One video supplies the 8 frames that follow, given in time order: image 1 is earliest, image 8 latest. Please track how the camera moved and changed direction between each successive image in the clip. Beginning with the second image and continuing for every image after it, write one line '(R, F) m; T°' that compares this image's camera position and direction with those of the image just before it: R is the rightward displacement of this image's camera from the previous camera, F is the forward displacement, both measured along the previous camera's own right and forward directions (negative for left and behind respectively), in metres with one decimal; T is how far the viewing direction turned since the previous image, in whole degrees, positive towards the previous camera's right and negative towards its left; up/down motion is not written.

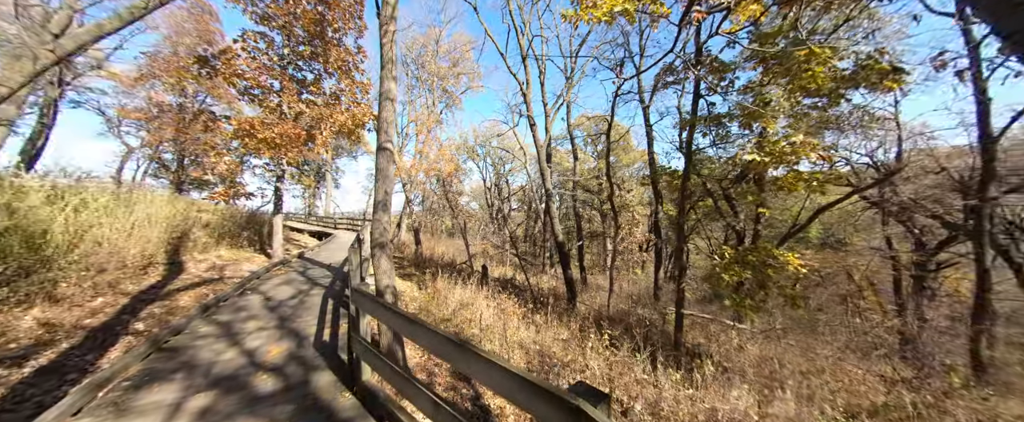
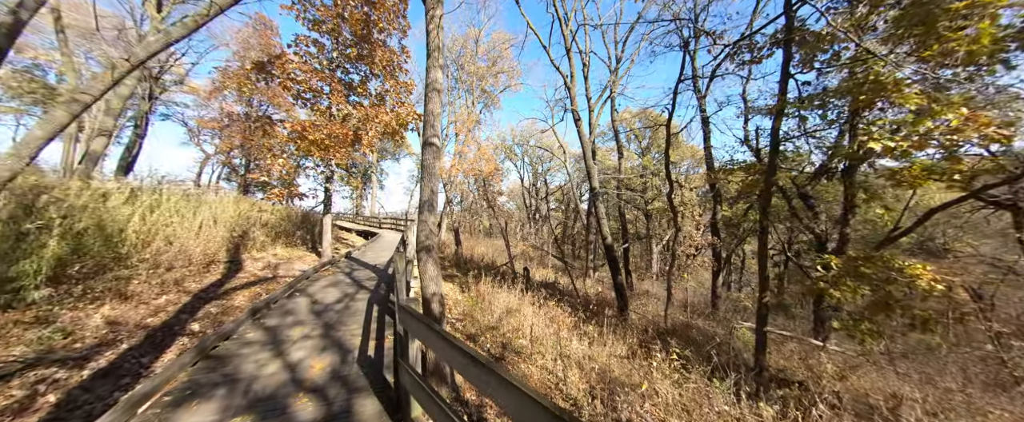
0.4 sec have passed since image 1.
(-0.3, +0.5) m; -7°
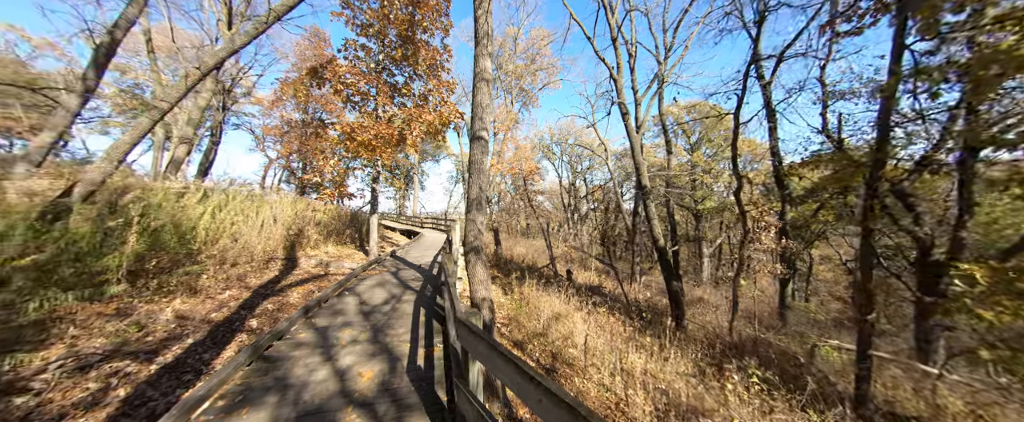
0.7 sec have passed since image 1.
(-0.2, +0.3) m; -7°
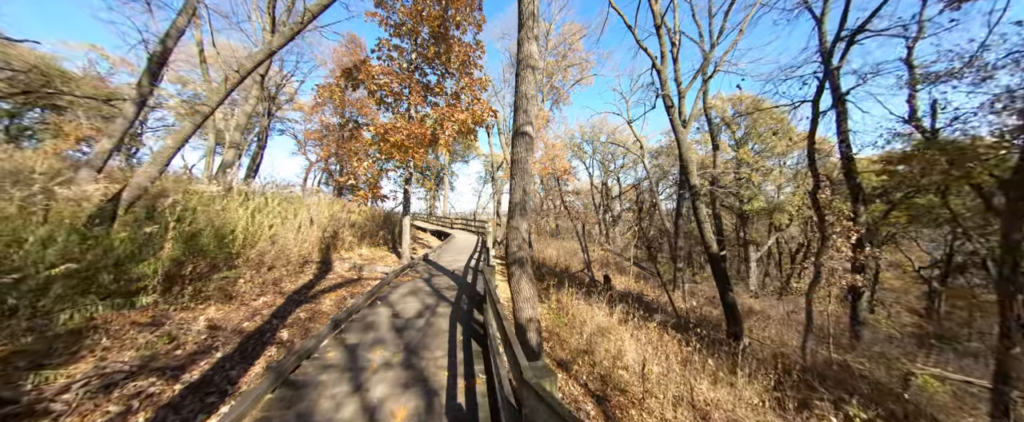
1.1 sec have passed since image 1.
(-0.2, +0.5) m; -5°
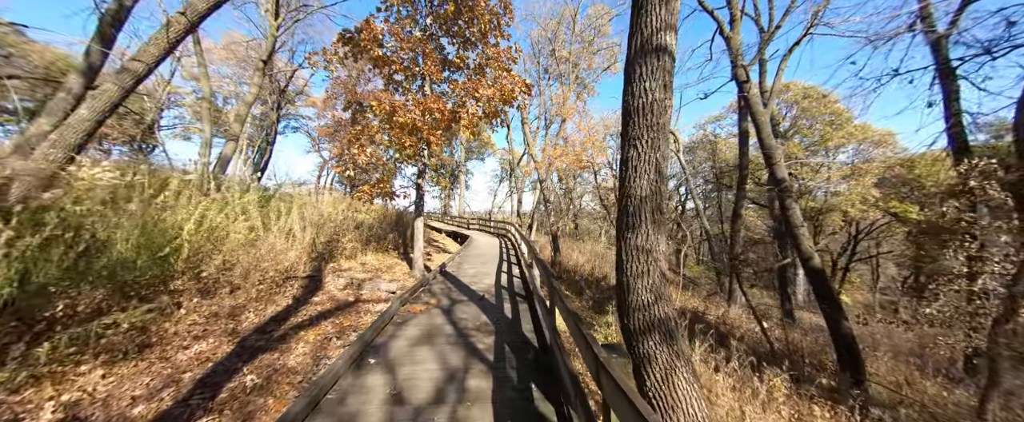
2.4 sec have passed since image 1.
(-0.5, +1.6) m; -2°
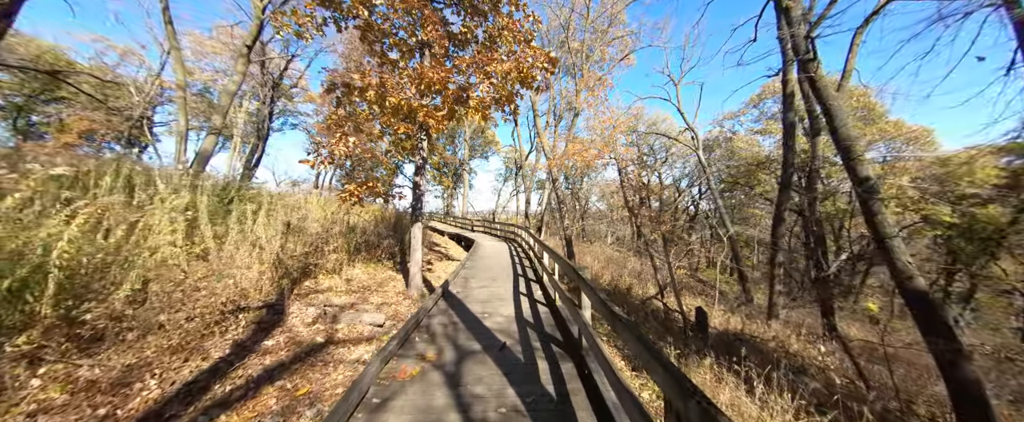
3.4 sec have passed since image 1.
(-0.3, +1.3) m; 0°
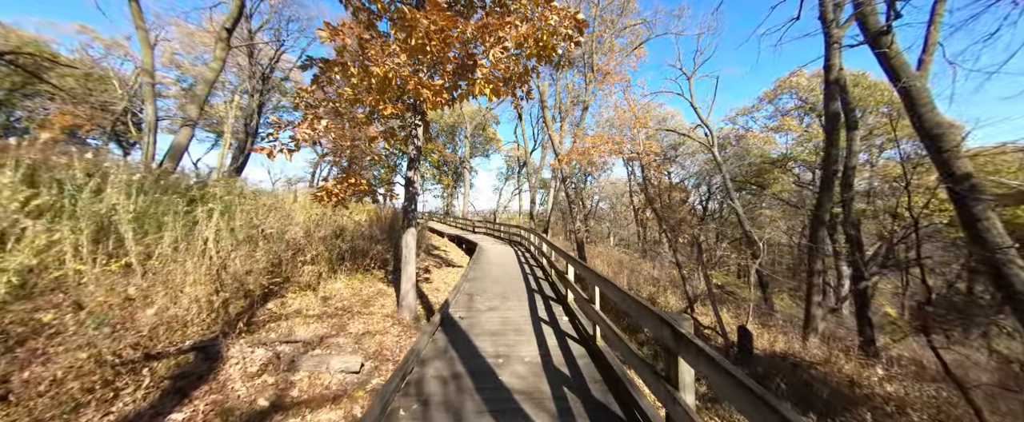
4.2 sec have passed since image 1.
(-0.2, +1.0) m; 0°
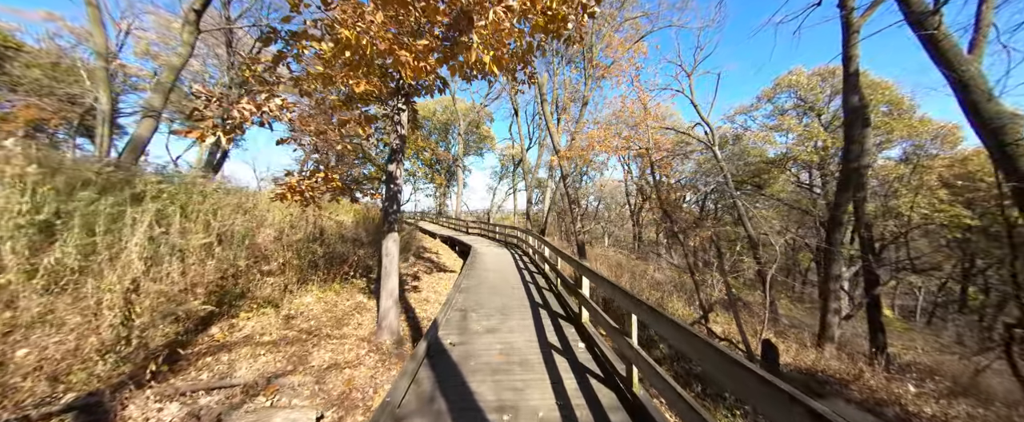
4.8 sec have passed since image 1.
(-0.1, +0.7) m; +1°
